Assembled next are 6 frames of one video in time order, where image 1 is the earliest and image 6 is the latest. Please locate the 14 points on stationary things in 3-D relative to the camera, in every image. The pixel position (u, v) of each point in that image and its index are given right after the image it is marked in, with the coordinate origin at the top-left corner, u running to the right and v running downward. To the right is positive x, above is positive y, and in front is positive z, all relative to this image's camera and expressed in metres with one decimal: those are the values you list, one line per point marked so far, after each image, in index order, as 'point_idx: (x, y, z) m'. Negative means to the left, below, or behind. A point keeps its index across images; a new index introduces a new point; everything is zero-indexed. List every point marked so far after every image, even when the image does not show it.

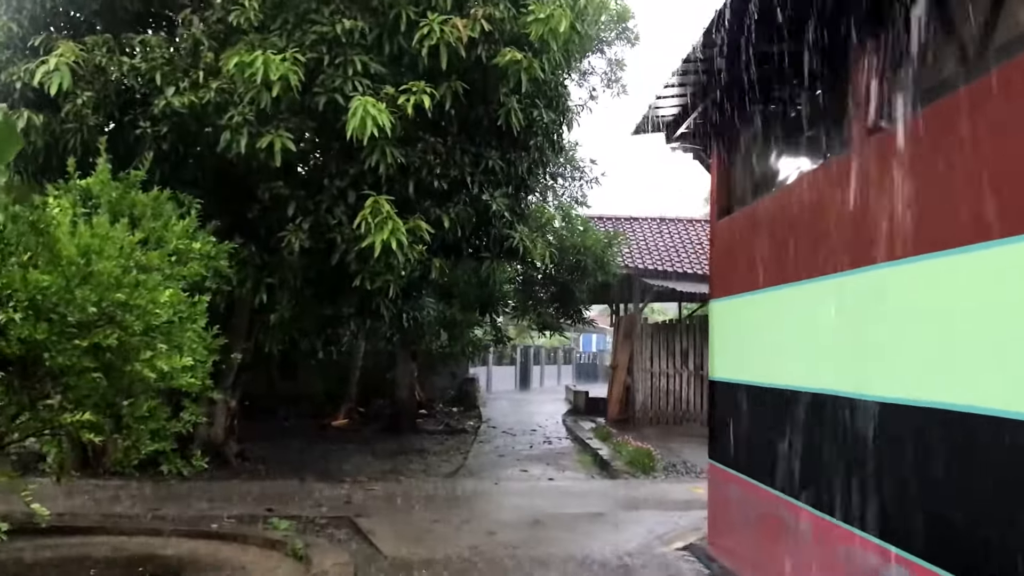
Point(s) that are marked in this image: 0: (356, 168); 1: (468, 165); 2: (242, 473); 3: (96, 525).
0: (-1.1, +0.9, +6.6) m
1: (-0.4, +1.0, +7.3) m
2: (-2.8, -1.9, +9.3) m
3: (-2.7, -1.6, +5.9) m
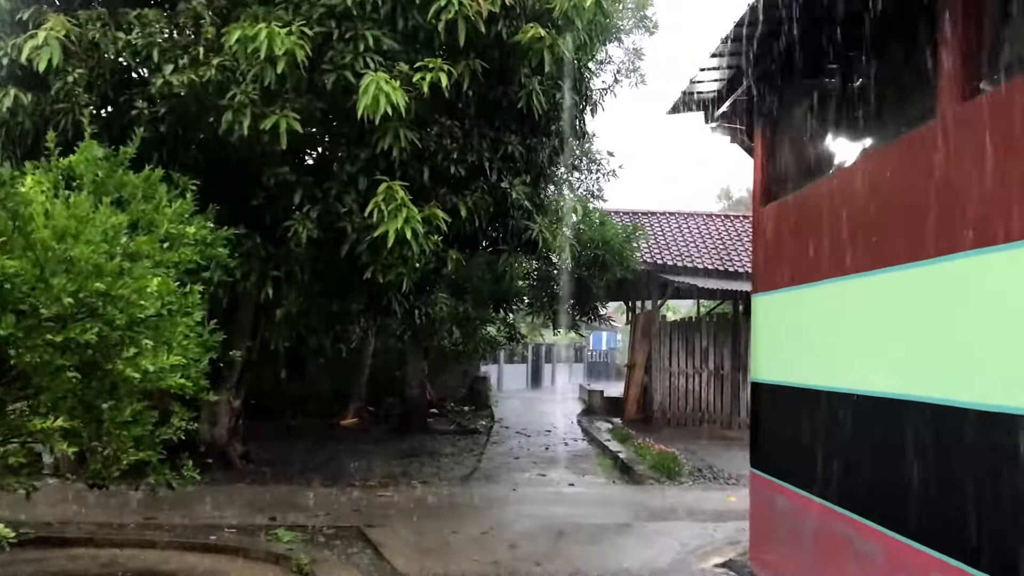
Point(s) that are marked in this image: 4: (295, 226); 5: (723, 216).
0: (-1.0, +0.9, +6.2) m
1: (-0.2, +1.0, +6.8) m
2: (-2.6, -1.9, +8.9) m
3: (-2.6, -1.5, +5.4) m
4: (-1.5, +0.4, +6.3) m
5: (+3.6, +1.2, +15.4) m
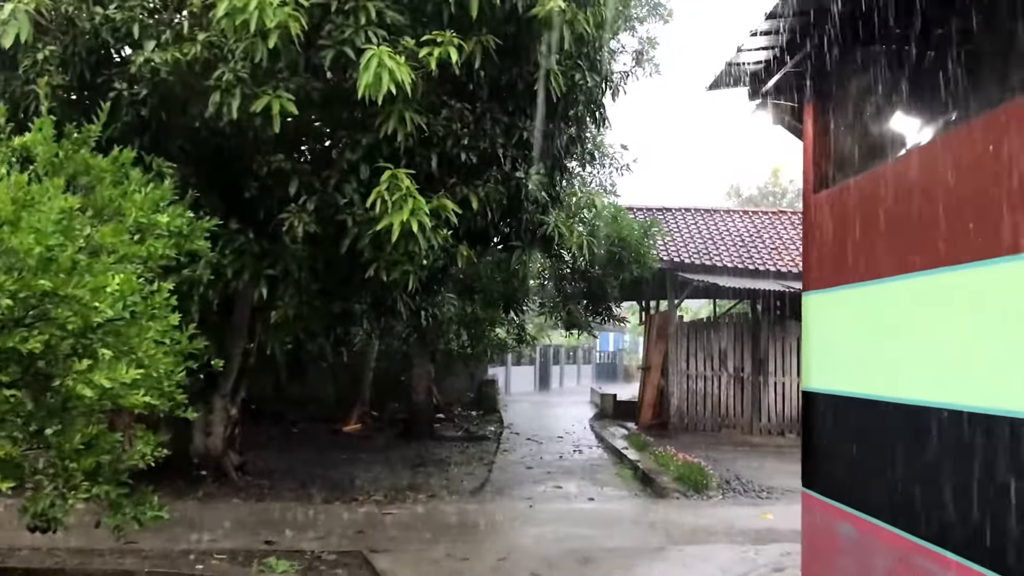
0: (-0.9, +0.9, +5.6) m
1: (-0.1, +1.1, +6.2) m
2: (-2.5, -1.9, +8.3) m
3: (-2.5, -1.5, +4.9) m
4: (-1.4, +0.4, +5.7) m
5: (+3.8, +1.2, +14.9) m
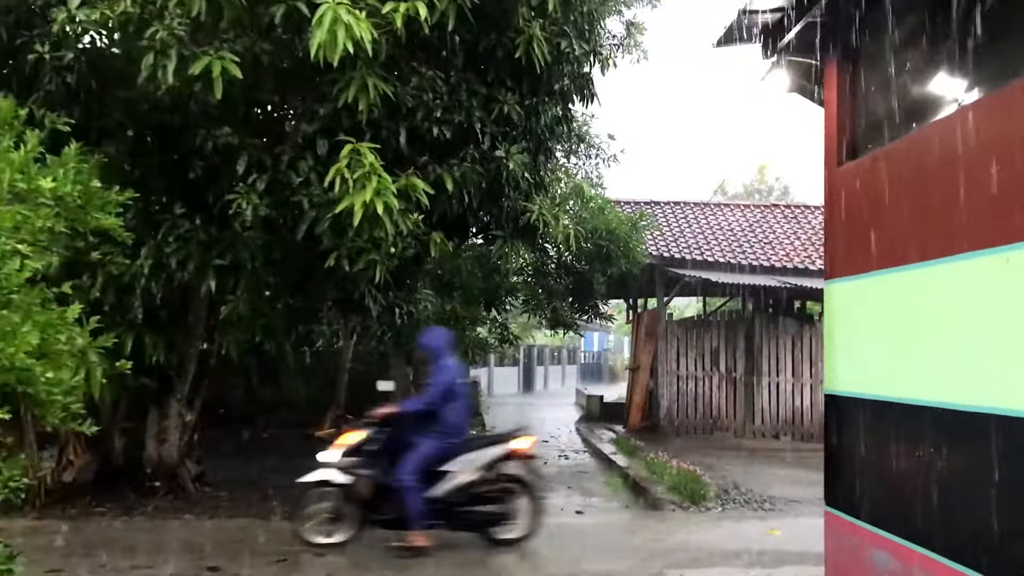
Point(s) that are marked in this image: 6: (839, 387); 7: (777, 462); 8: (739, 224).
0: (-1.0, +1.0, +4.9) m
1: (-0.2, +1.1, +5.5) m
2: (-2.7, -1.8, +7.6) m
3: (-2.6, -1.5, +4.2) m
4: (-1.5, +0.5, +5.0) m
5: (+3.5, +1.3, +14.3) m
6: (+1.5, -0.4, +4.1) m
7: (+2.9, -1.9, +9.9) m
8: (+3.4, +1.0, +13.5) m
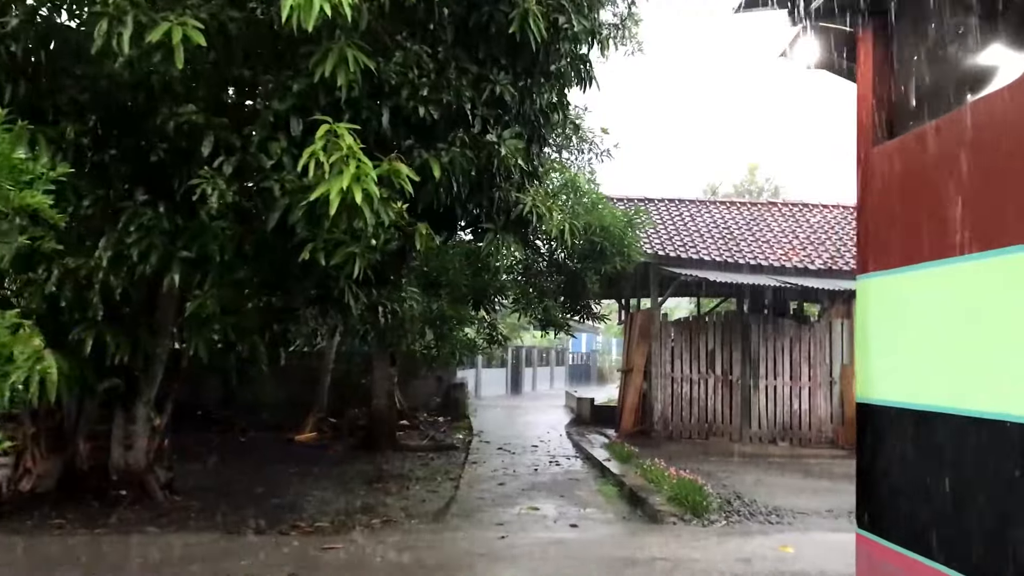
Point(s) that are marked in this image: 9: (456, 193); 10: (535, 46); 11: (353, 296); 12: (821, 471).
0: (-1.0, +1.0, +4.5) m
1: (-0.3, +1.1, +5.1) m
2: (-2.7, -1.8, +7.1) m
3: (-2.6, -1.4, +3.7) m
4: (-1.6, +0.5, +4.5) m
5: (+3.3, +1.3, +13.9) m
6: (+1.5, -0.4, +3.7) m
7: (+2.8, -1.9, +9.5) m
8: (+3.3, +1.0, +13.1) m
9: (-0.4, +0.6, +5.8) m
10: (+0.1, +1.4, +5.2) m
11: (-1.1, -0.1, +6.1) m
12: (+3.3, -1.9, +9.5) m
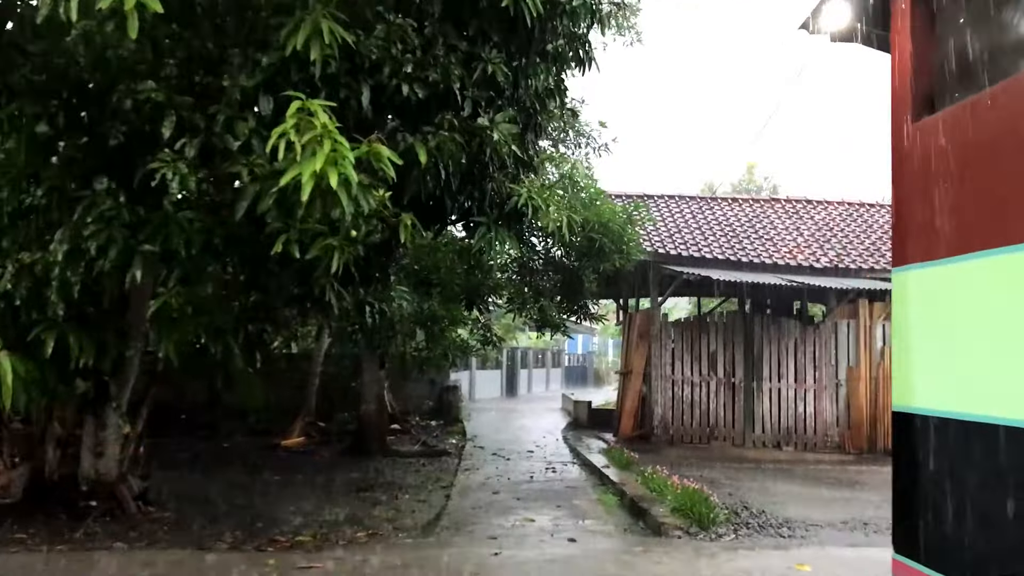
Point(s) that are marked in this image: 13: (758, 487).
0: (-1.1, +1.0, +4.0) m
1: (-0.3, +1.1, +4.7) m
2: (-2.8, -1.8, +6.7) m
3: (-2.6, -1.4, +3.2) m
4: (-1.6, +0.5, +4.1) m
5: (+3.3, +1.3, +13.5) m
6: (+1.4, -0.4, +3.2) m
7: (+2.8, -1.9, +9.1) m
8: (+3.2, +1.0, +12.7) m
9: (-0.4, +0.6, +5.4) m
10: (+0.1, +1.4, +4.8) m
11: (-1.1, 0.0, +5.7) m
12: (+3.2, -1.9, +9.1) m
13: (+2.3, -1.8, +8.3) m
